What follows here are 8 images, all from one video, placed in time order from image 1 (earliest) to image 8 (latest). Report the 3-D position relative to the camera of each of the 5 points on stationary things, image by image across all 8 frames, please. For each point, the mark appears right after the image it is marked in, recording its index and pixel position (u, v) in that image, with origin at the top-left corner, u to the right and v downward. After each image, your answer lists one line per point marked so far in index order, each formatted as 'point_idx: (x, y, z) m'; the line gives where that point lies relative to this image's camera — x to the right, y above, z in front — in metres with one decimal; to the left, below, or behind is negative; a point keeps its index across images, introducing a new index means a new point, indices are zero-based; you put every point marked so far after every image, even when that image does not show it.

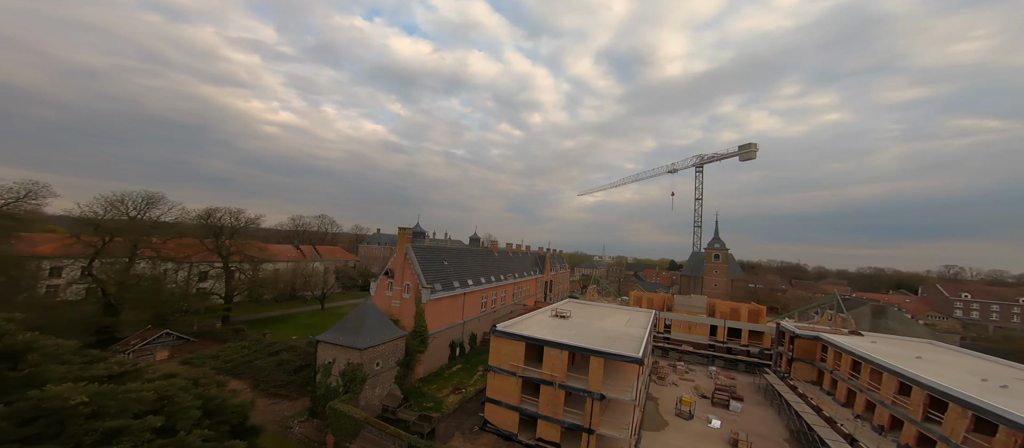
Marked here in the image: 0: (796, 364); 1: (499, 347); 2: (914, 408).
0: (+13.0, -6.5, +15.4) m
1: (-0.3, -3.1, +8.3) m
2: (+11.7, -5.7, +10.0) m
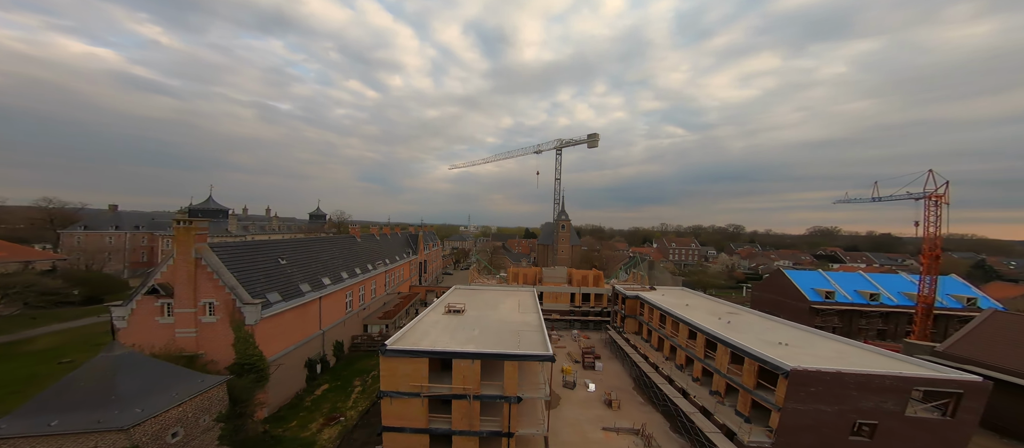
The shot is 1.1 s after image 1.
0: (+6.7, -5.6, +19.1) m
1: (-2.4, -3.0, +6.9) m
2: (+7.8, -5.2, +13.7) m
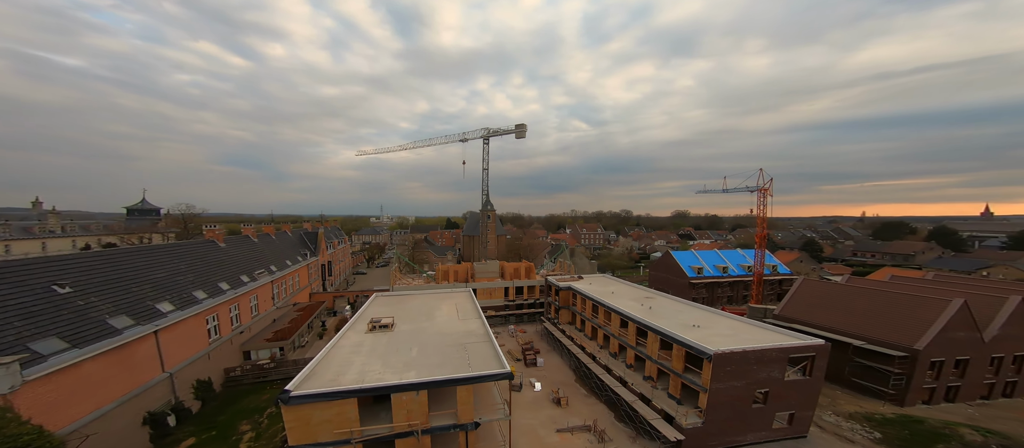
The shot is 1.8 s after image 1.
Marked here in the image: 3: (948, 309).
0: (+2.9, -5.0, +19.4) m
1: (-3.1, -3.0, +5.3) m
2: (+5.2, -4.8, +14.3) m
3: (+22.8, -4.5, +18.9) m
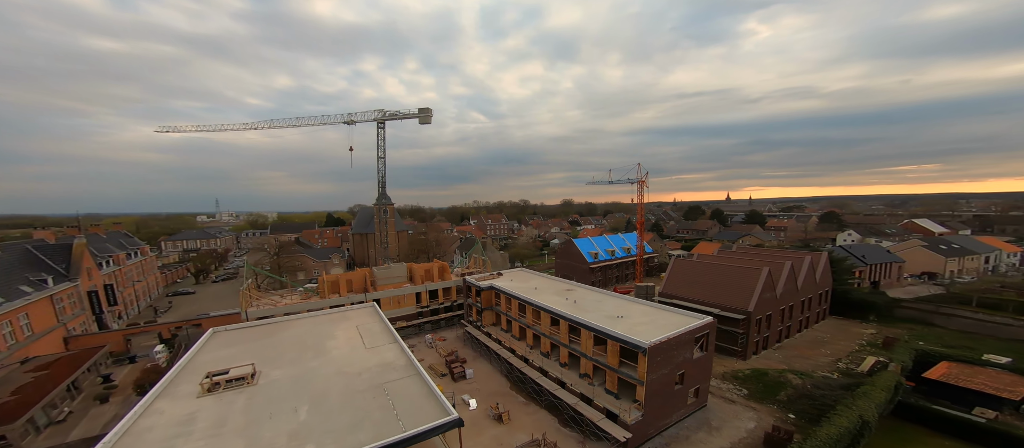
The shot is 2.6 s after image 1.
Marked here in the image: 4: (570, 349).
0: (-1.5, -4.6, +17.9) m
1: (-3.2, -3.1, +2.6) m
2: (+2.2, -4.4, +13.7) m
3: (+17.6, -3.5, +23.3) m
4: (+2.4, -4.9, +13.4) m
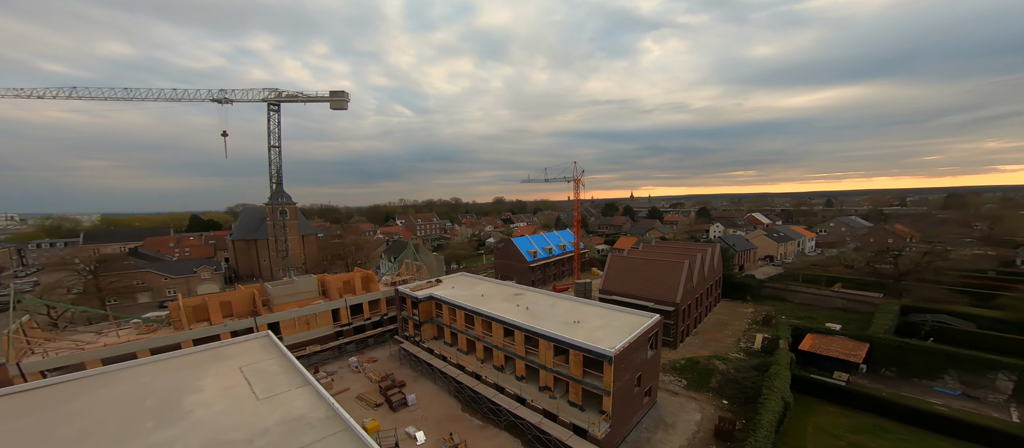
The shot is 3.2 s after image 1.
0: (-4.2, -4.7, +15.9) m
1: (-2.6, -3.2, +0.6) m
2: (+0.4, -4.5, +12.6) m
3: (+13.4, -3.3, +25.2) m
4: (+0.6, -4.9, +12.3) m
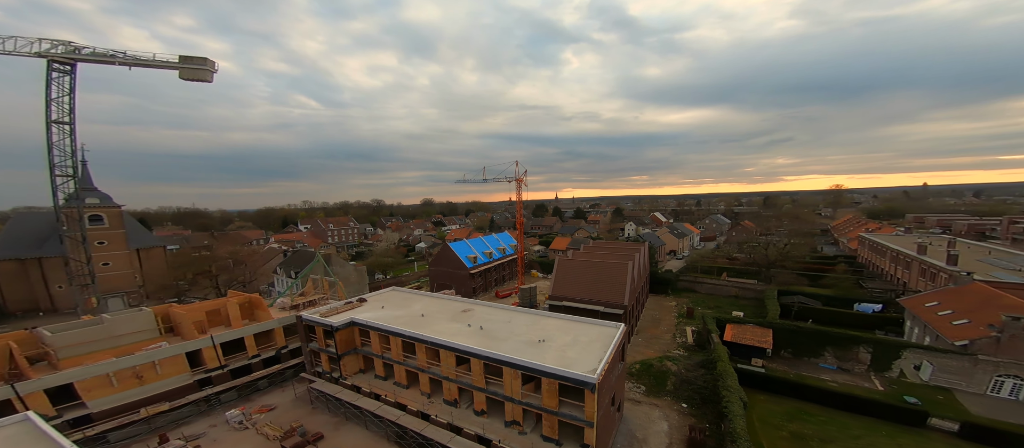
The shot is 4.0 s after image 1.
0: (-6.0, -4.9, +12.7) m
1: (-1.2, -3.3, -2.0) m
2: (-0.9, -4.6, +10.4) m
3: (+9.3, -3.4, +25.5) m
4: (-0.6, -5.0, +10.1) m
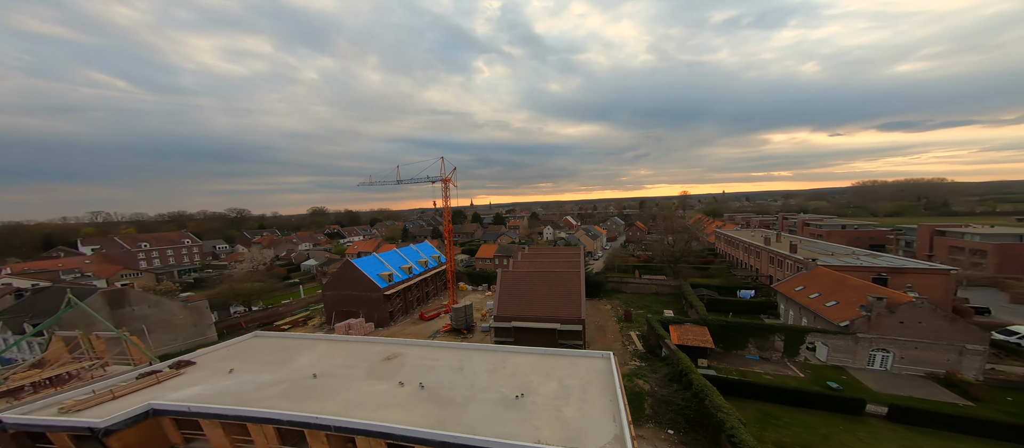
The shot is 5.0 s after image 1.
0: (-6.1, -5.2, +6.7) m
1: (+2.3, -3.2, -6.1) m
2: (-0.6, -4.8, +5.9) m
3: (+5.2, -3.6, +23.1) m
4: (-0.2, -5.2, +5.7) m
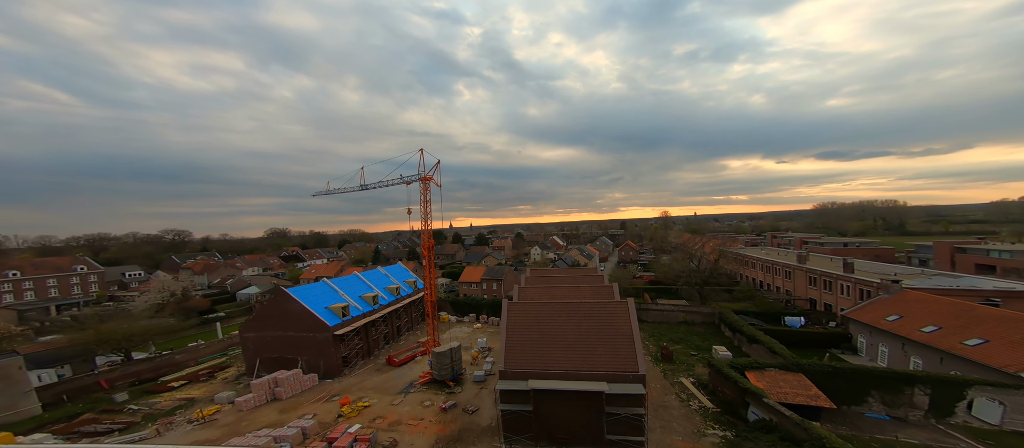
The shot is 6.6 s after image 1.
0: (-4.4, -3.9, -2.6) m
1: (+4.6, -0.8, -14.8) m
2: (+1.1, -3.3, -3.2) m
3: (+6.0, -3.4, +14.4) m
4: (+1.5, -3.7, -3.3) m
